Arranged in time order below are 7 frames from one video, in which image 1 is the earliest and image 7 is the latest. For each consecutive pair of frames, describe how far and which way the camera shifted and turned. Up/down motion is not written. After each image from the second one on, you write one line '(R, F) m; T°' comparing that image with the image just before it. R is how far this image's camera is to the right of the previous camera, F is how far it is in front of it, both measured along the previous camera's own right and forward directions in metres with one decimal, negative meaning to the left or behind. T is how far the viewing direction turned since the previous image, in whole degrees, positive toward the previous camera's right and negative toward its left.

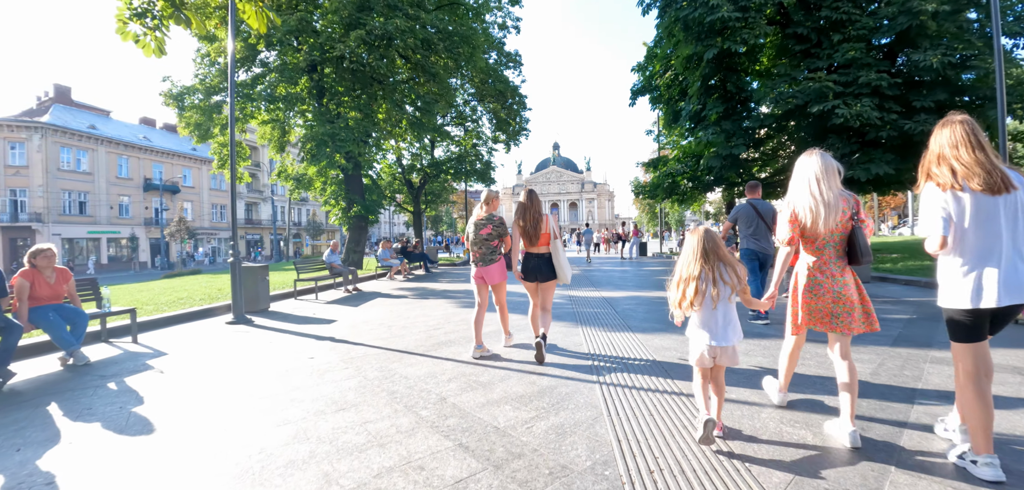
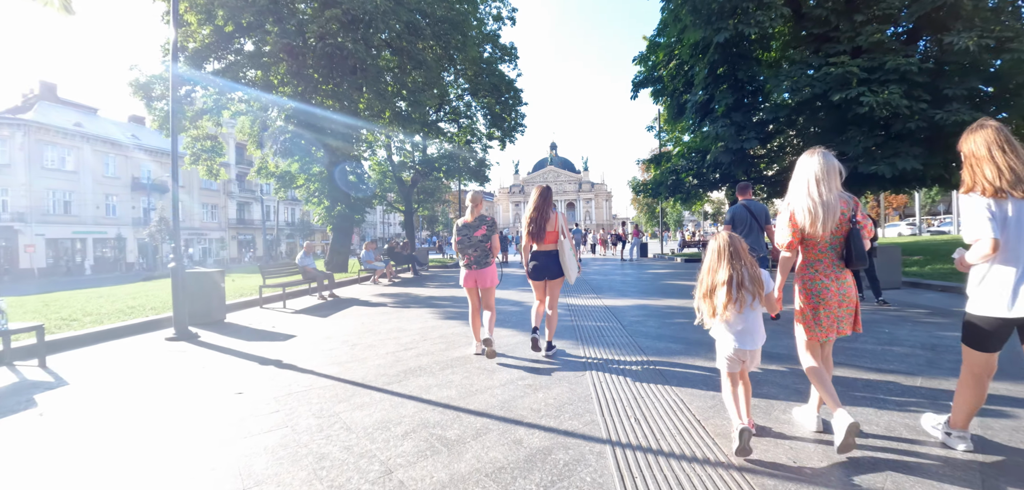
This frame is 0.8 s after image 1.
(+0.1, +1.1) m; 0°
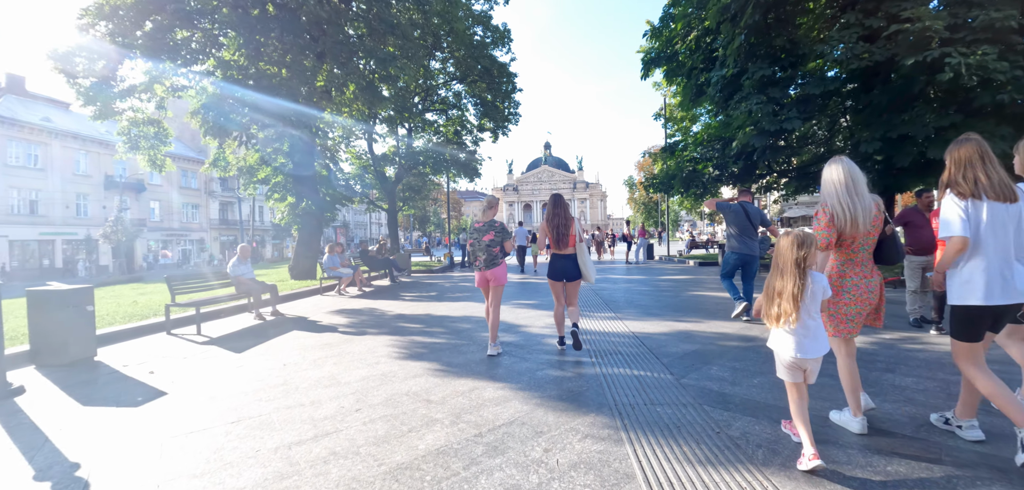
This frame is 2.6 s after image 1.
(0.0, +2.3) m; +1°
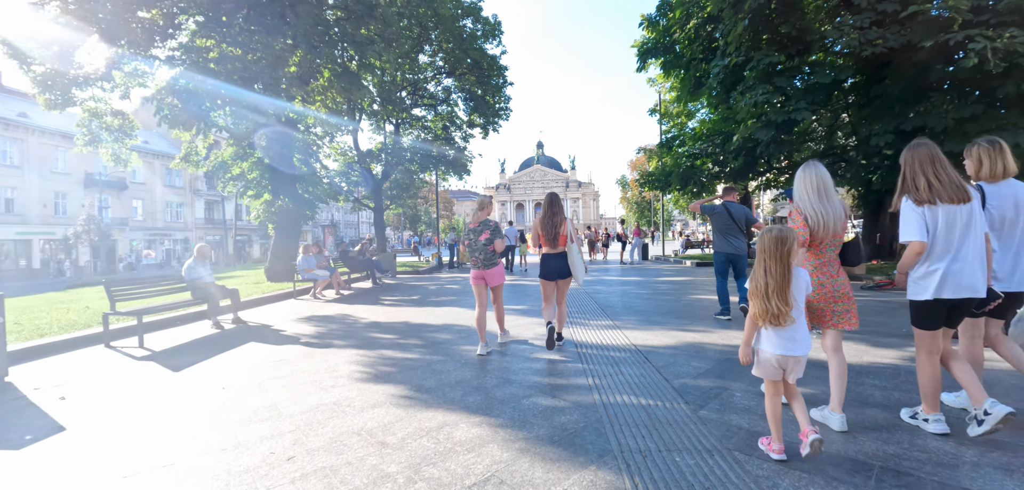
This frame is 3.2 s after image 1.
(+0.1, +0.8) m; +1°
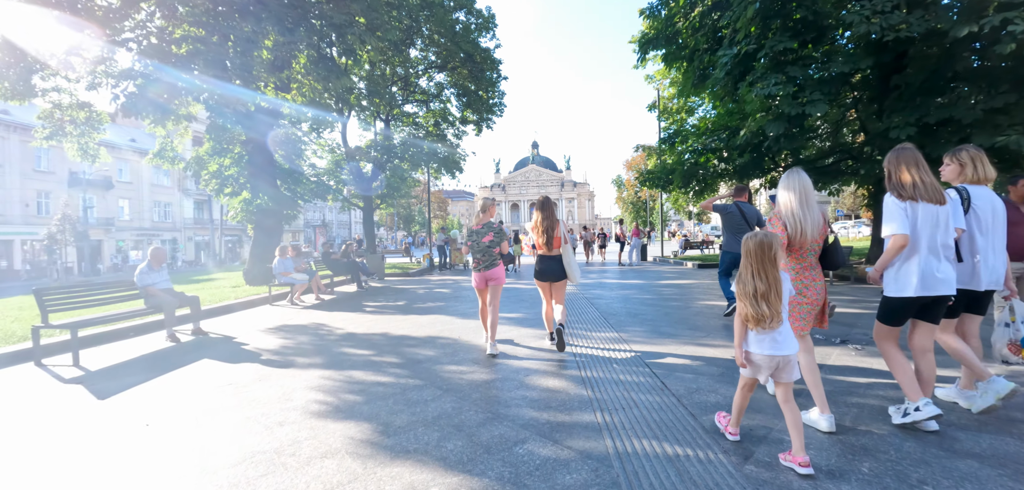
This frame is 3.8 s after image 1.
(0.0, +0.8) m; +1°
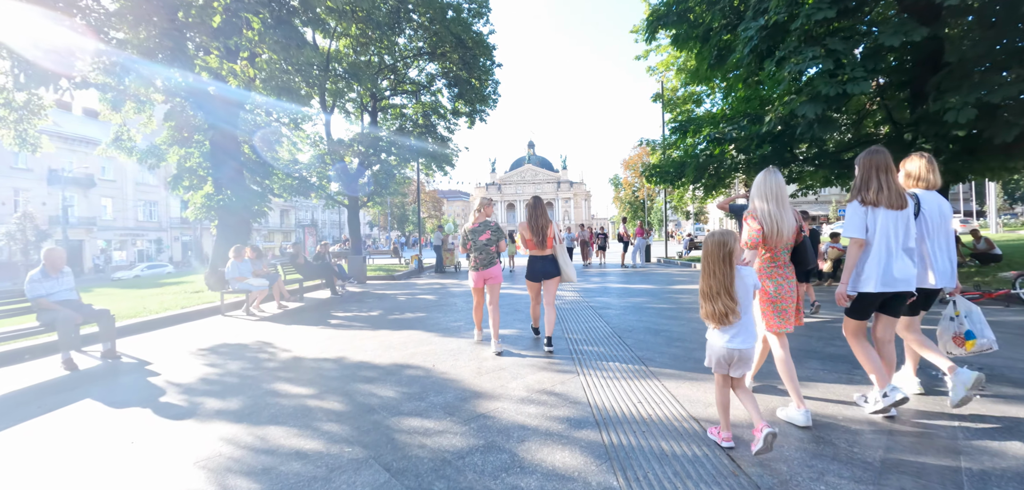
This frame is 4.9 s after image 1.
(+0.1, +1.4) m; +1°
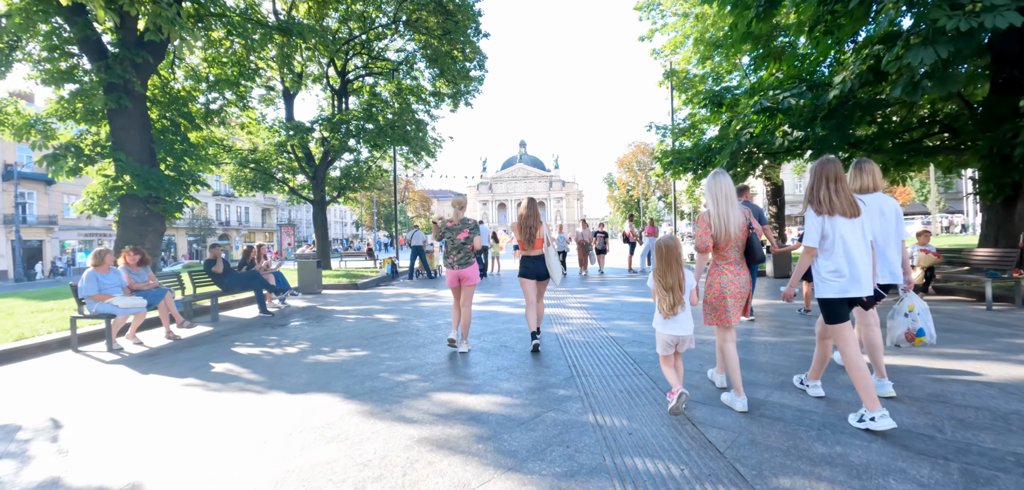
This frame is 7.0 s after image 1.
(+0.1, +2.5) m; +1°
